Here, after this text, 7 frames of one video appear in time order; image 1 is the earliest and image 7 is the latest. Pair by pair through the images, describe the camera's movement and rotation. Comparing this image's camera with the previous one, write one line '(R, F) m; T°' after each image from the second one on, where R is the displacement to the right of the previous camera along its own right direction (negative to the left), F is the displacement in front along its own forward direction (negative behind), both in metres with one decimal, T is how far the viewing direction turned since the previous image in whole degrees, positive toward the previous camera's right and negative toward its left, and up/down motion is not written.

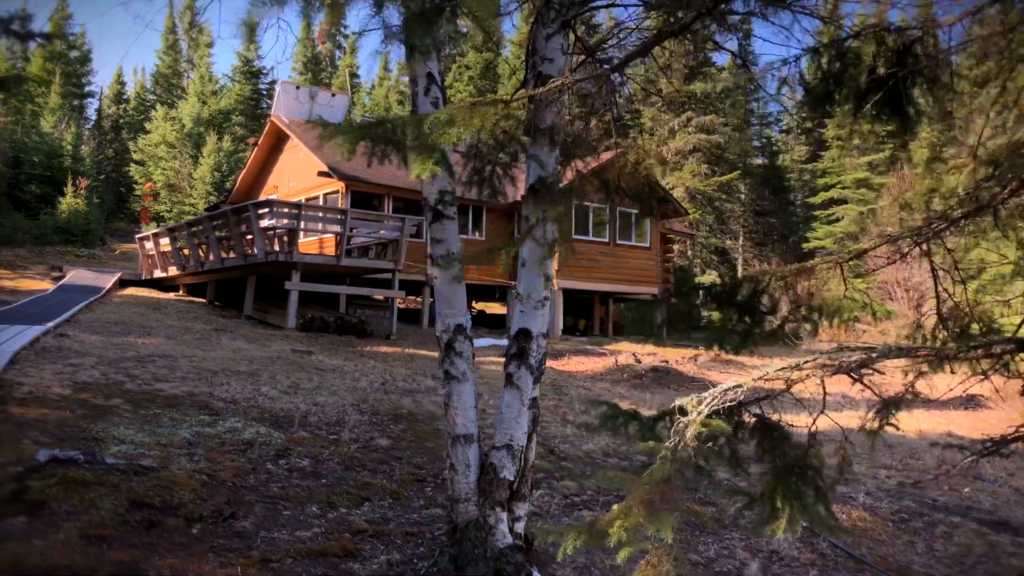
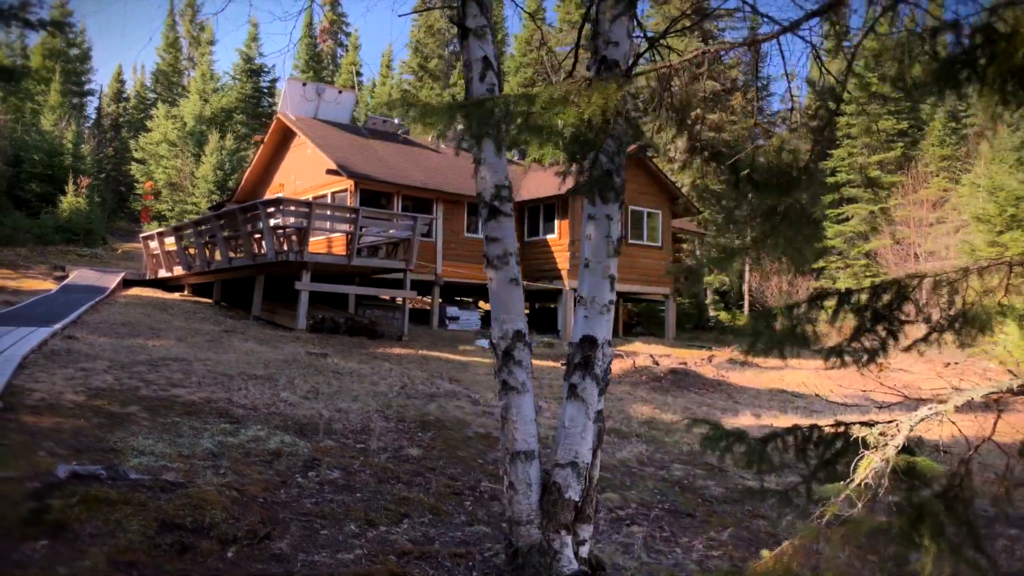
(-0.3, +0.3) m; 0°
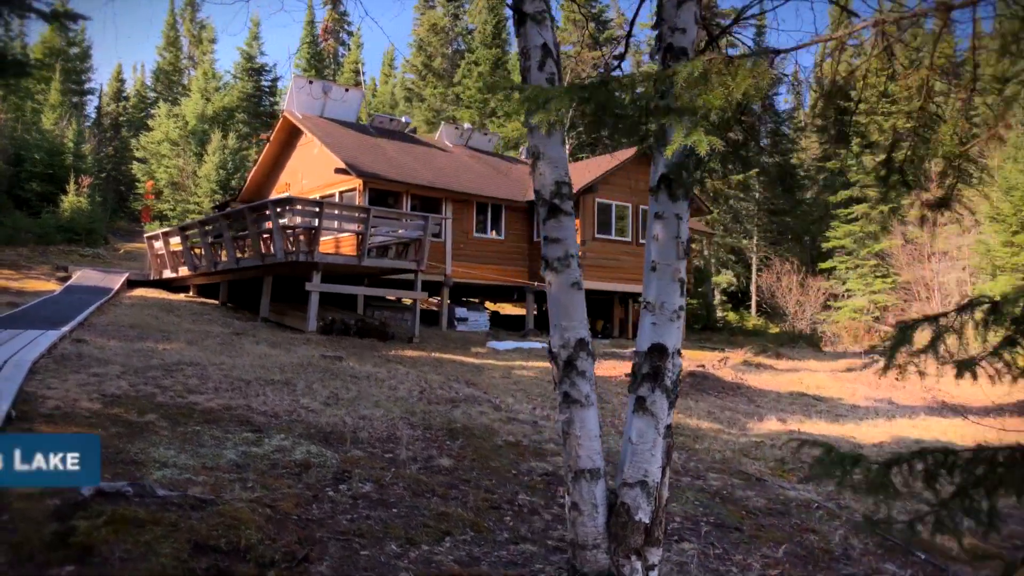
(-0.3, +0.2) m; 0°
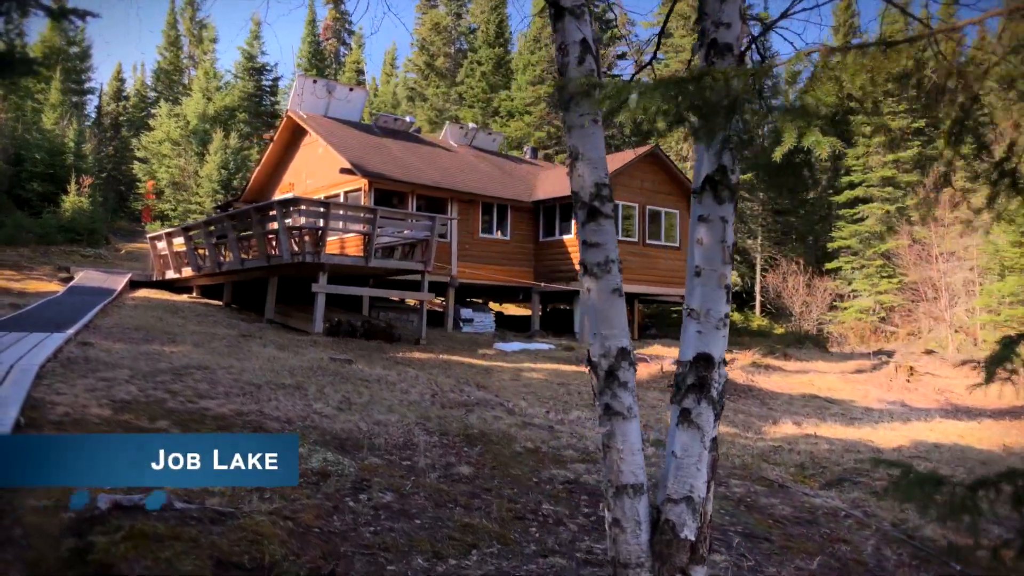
(-0.2, +0.1) m; 0°
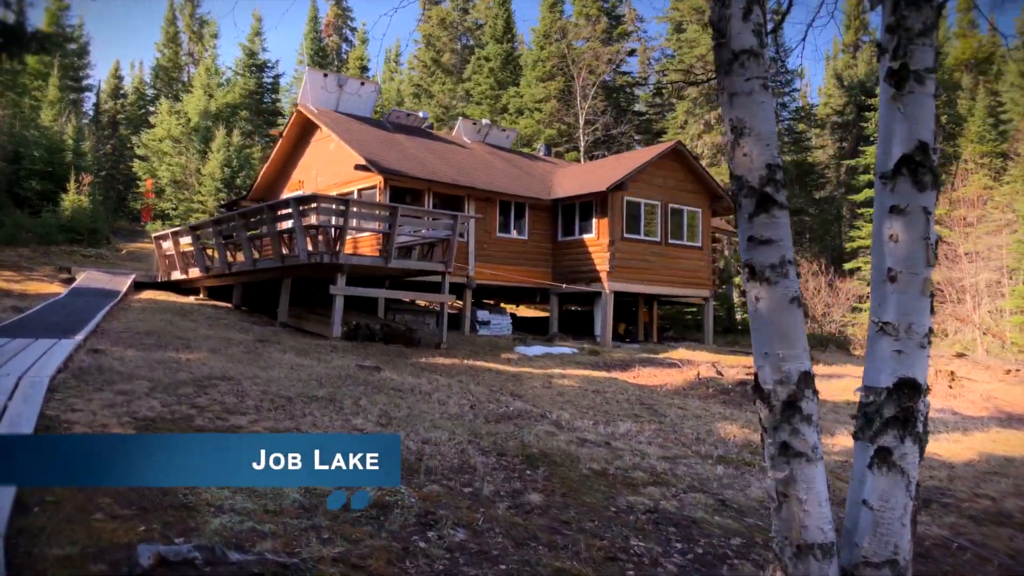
(-0.5, +0.6) m; 0°
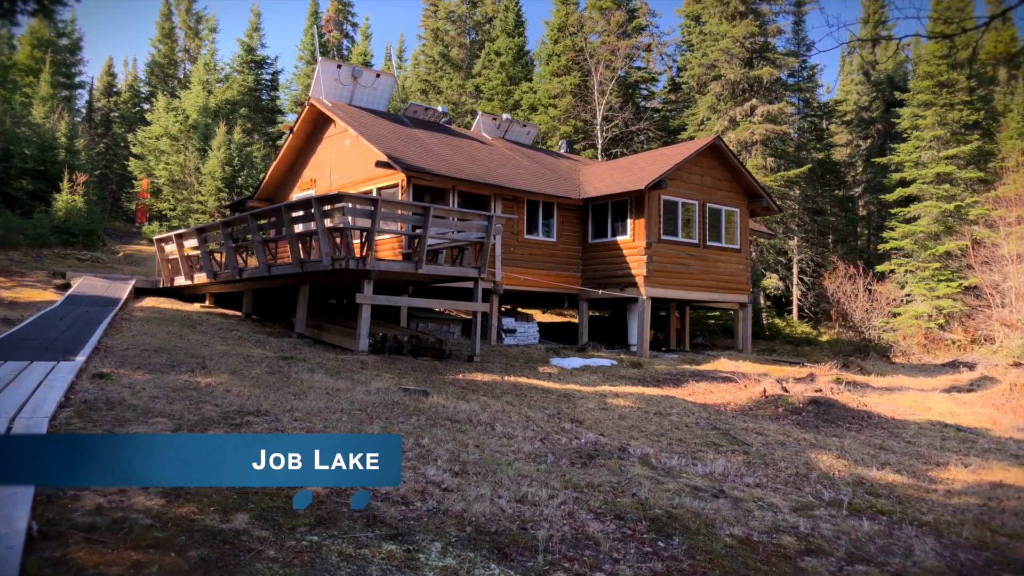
(-0.8, +1.1) m; +1°
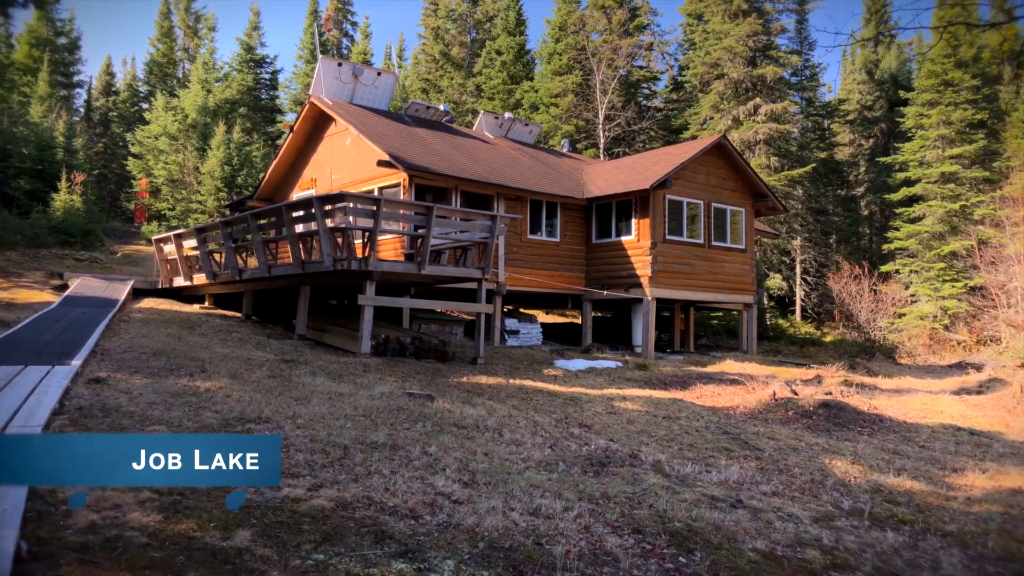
(-0.1, +0.2) m; 0°
